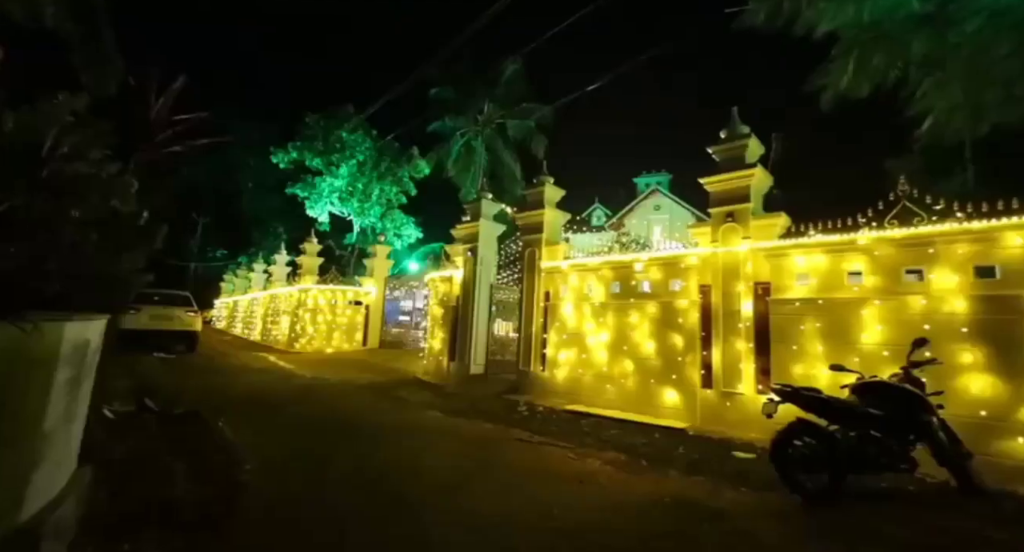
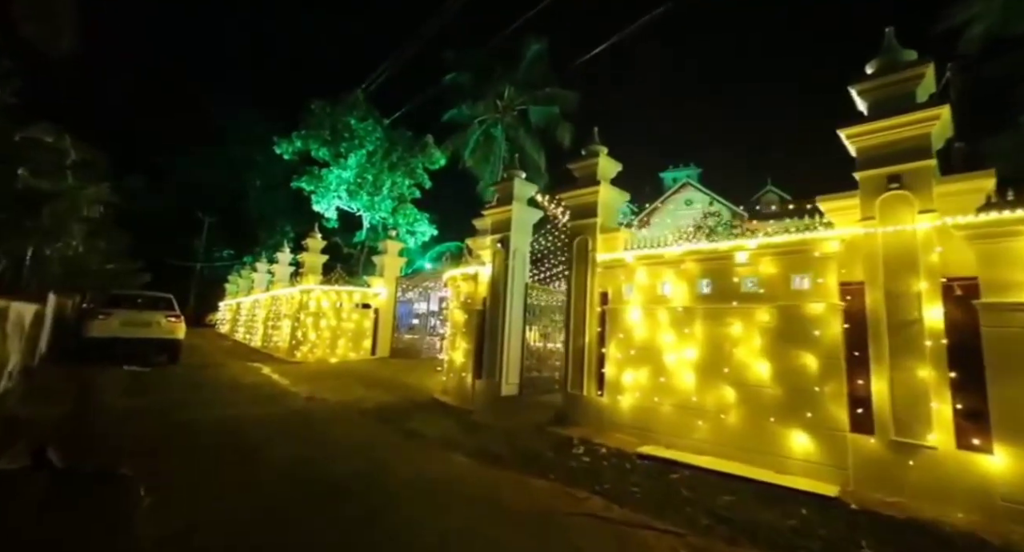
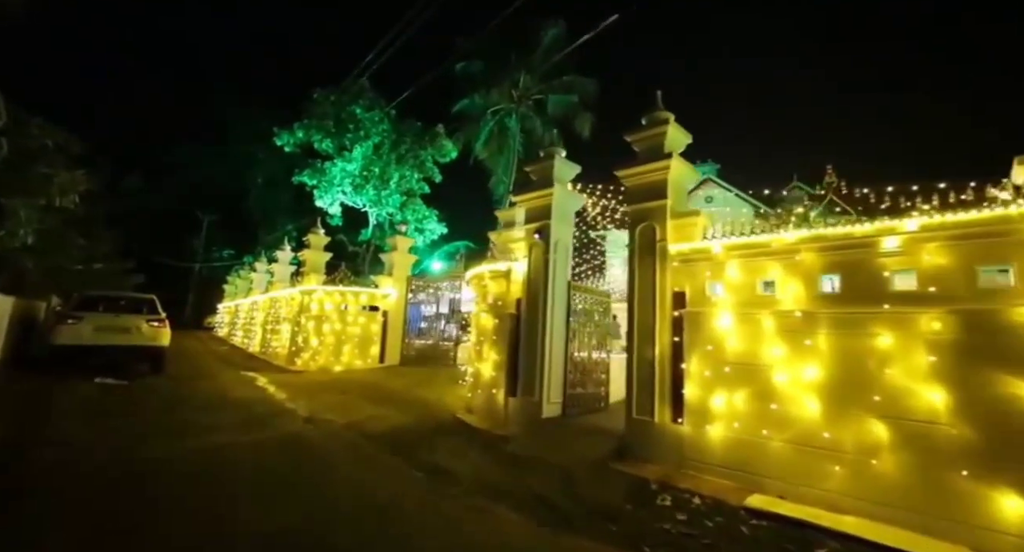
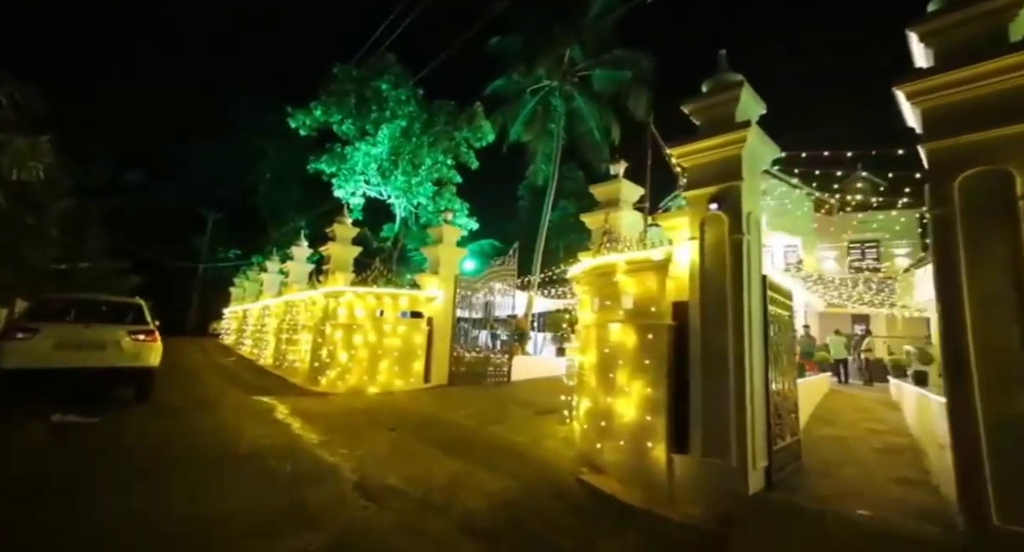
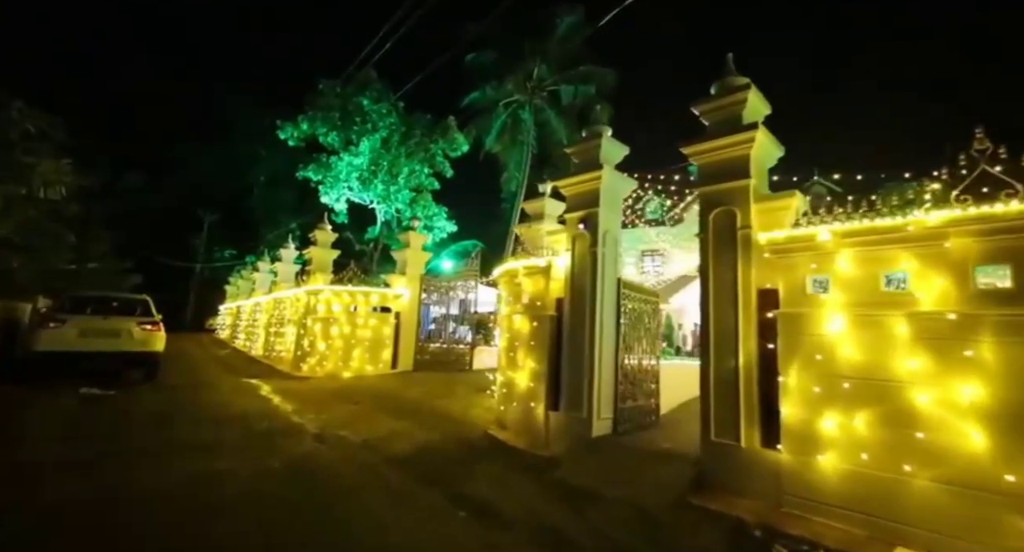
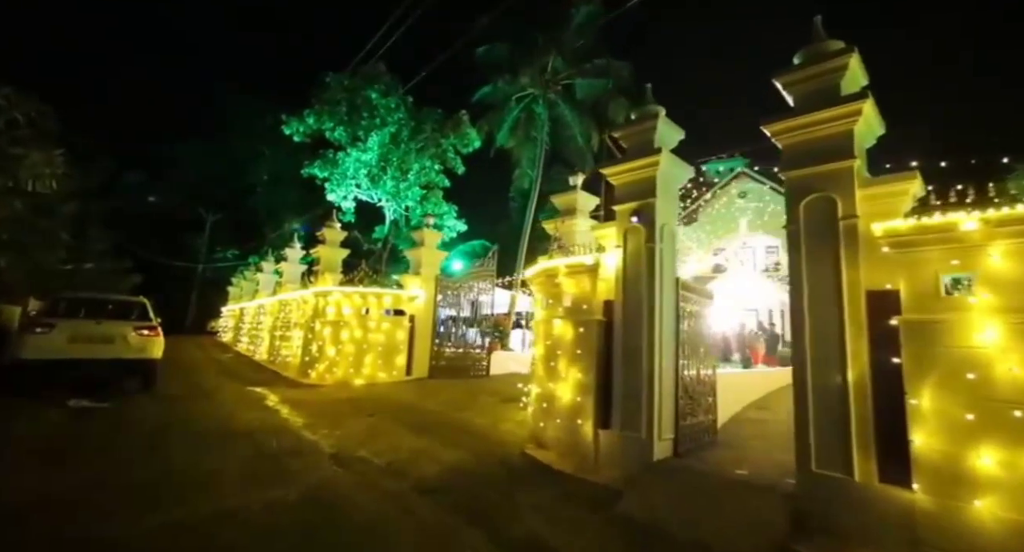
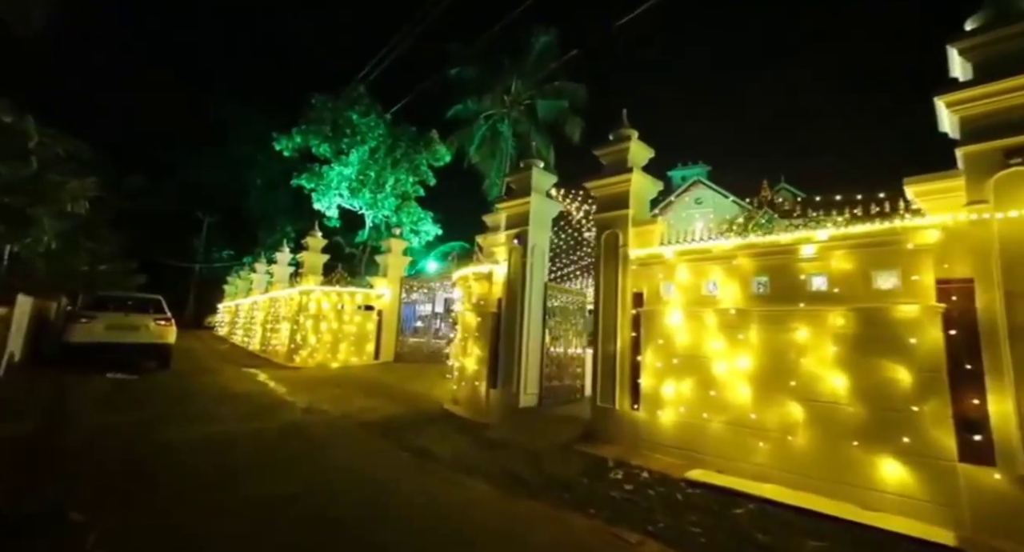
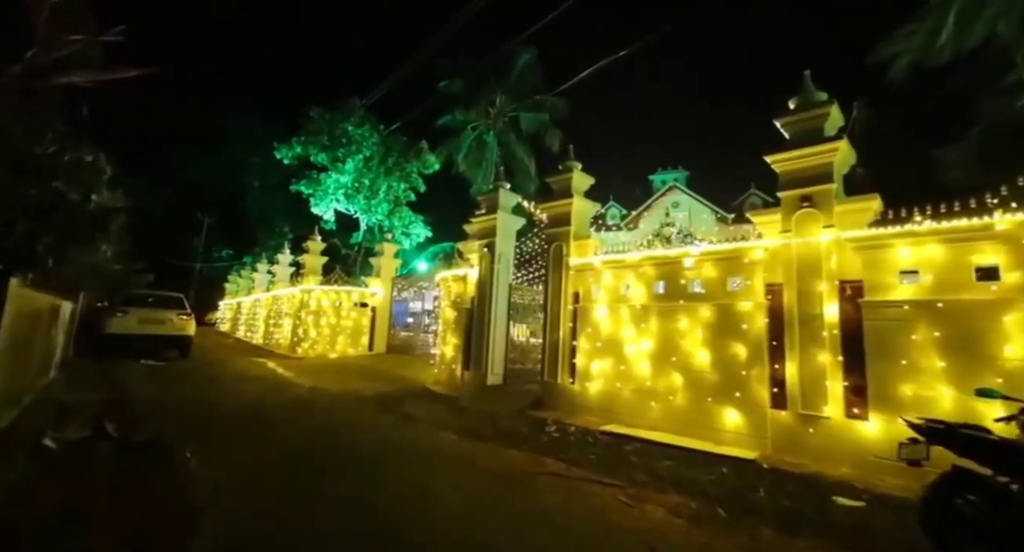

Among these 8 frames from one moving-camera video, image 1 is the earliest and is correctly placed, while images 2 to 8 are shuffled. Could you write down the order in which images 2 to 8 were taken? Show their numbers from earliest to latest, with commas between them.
8, 2, 7, 3, 5, 6, 4
